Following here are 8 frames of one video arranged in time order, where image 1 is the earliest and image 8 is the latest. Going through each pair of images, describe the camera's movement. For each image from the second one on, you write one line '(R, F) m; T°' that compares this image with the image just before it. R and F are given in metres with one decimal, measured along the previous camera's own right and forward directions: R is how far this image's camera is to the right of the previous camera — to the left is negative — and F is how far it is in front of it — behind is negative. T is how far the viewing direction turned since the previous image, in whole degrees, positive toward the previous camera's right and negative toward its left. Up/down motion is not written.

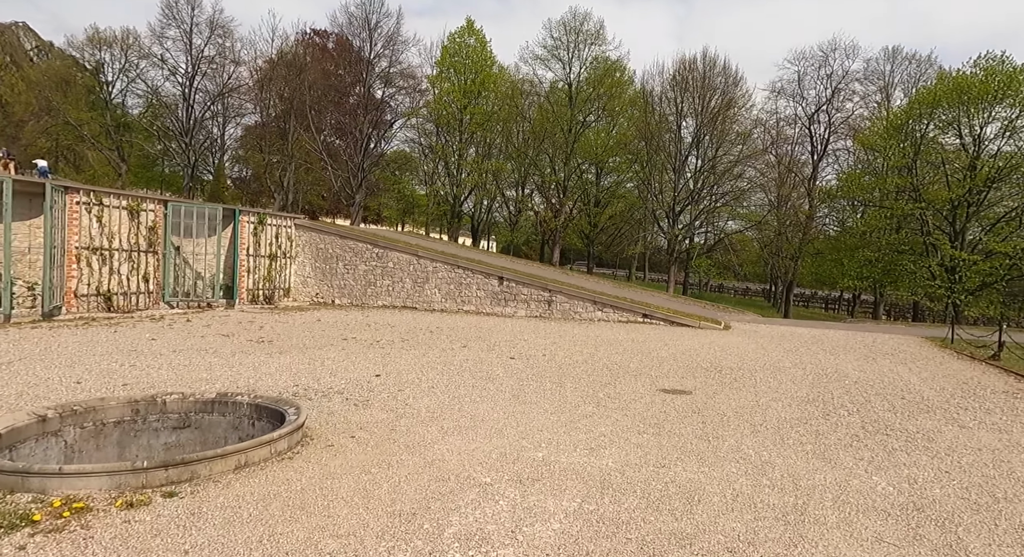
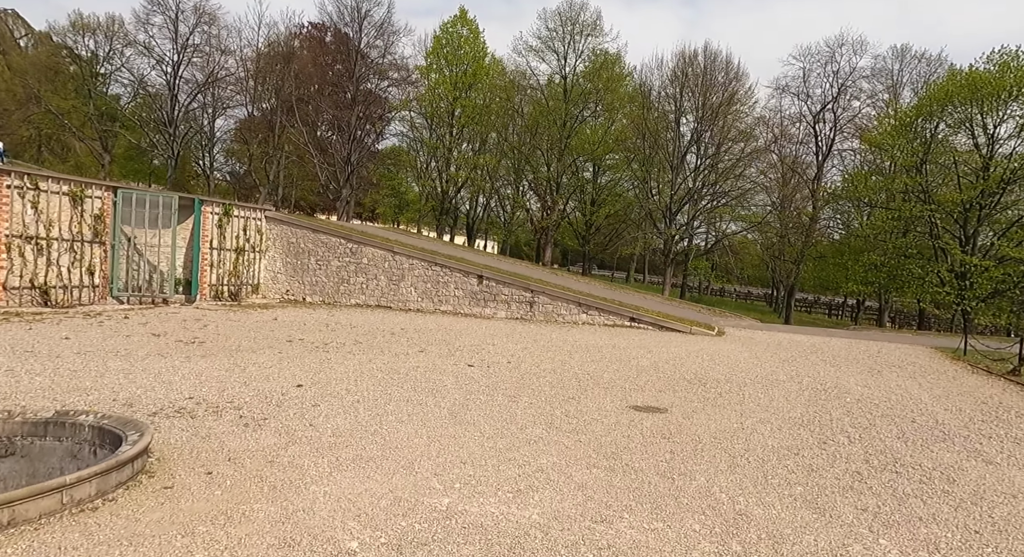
(+0.6, +1.1) m; 0°
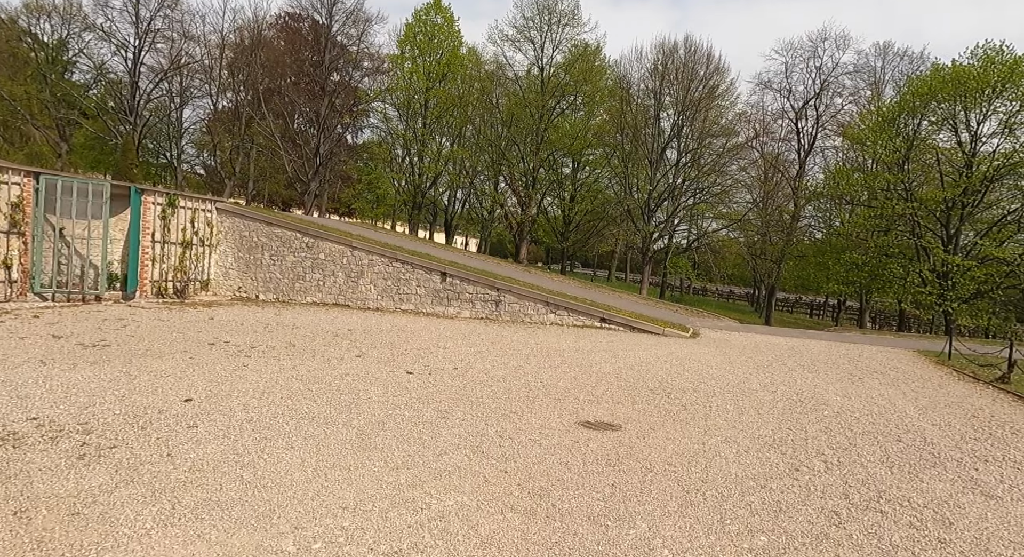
(+0.5, +0.9) m; +1°
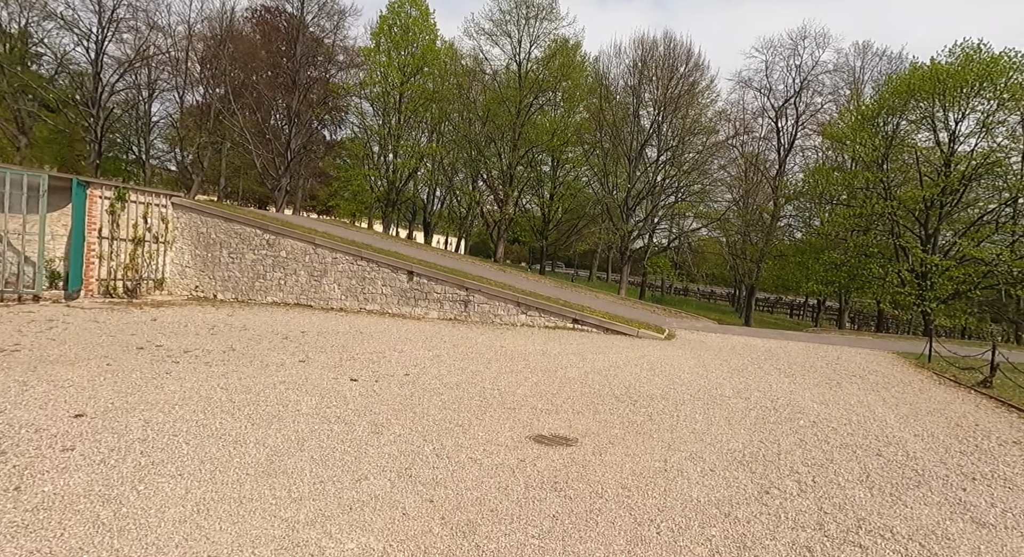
(+0.4, +0.6) m; +1°
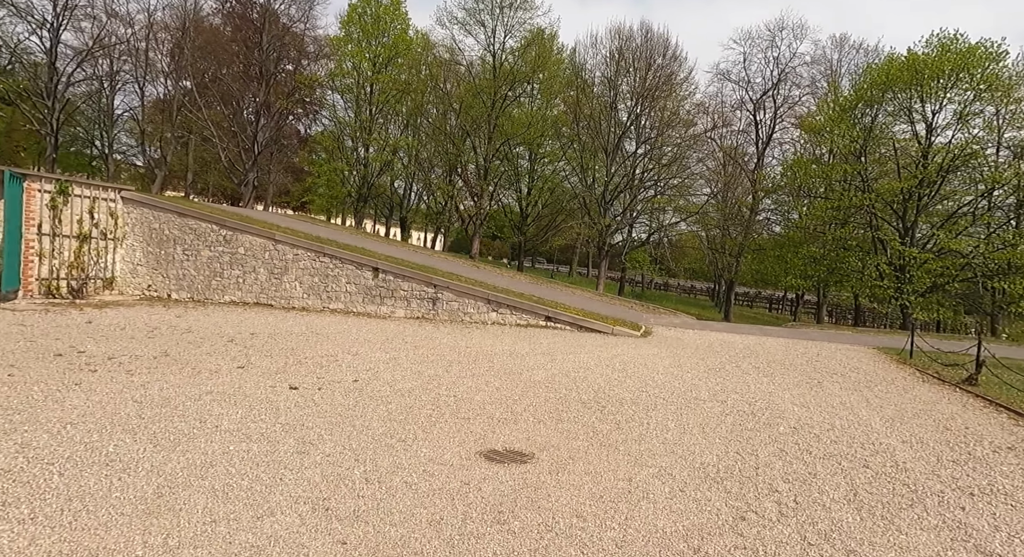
(+0.3, +0.6) m; +2°
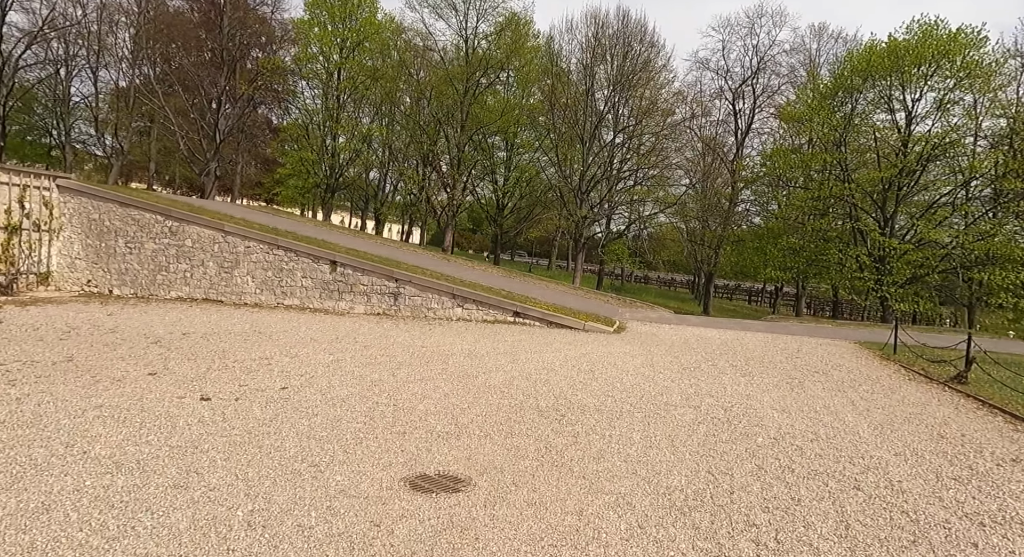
(+0.3, +0.8) m; +2°
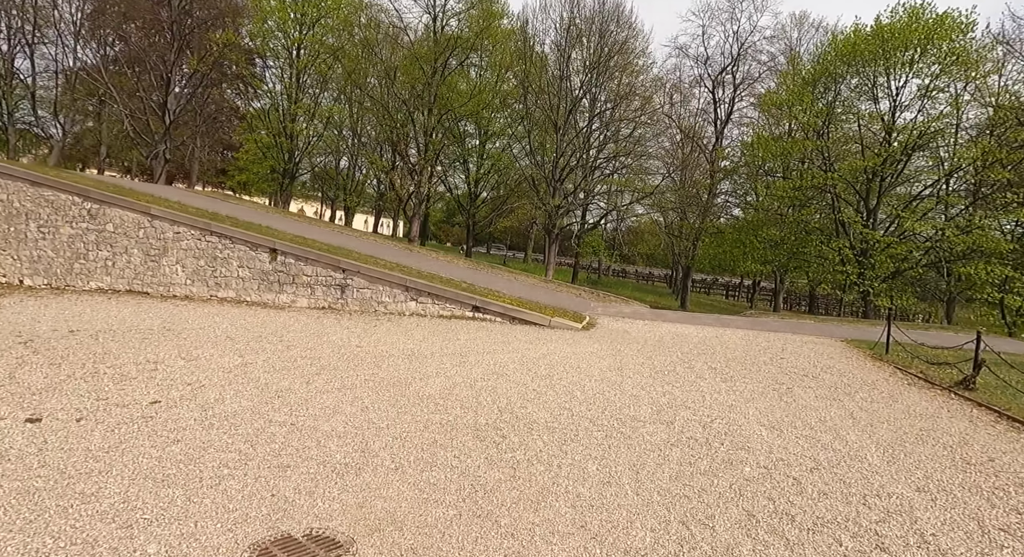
(+0.4, +1.2) m; +2°
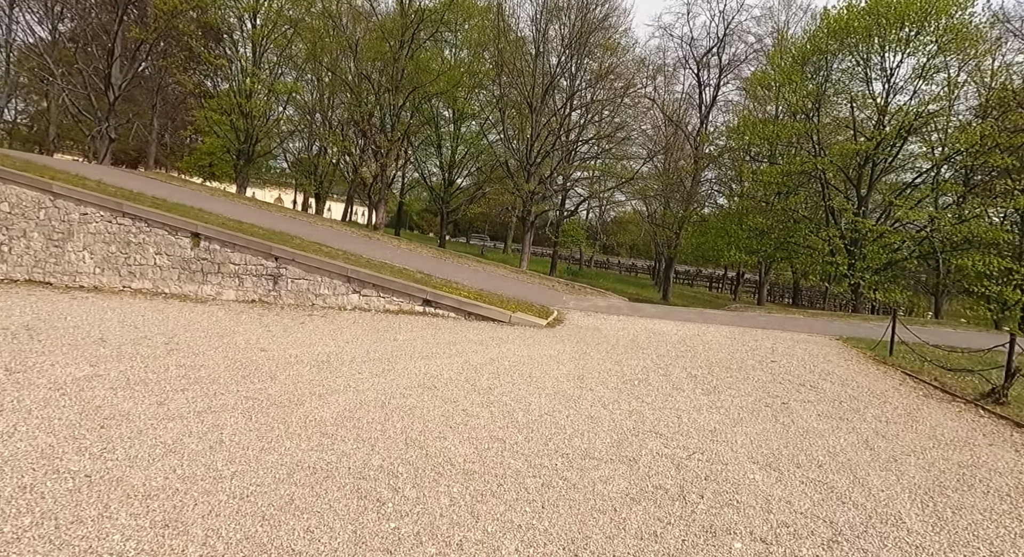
(+0.5, +1.5) m; +1°
